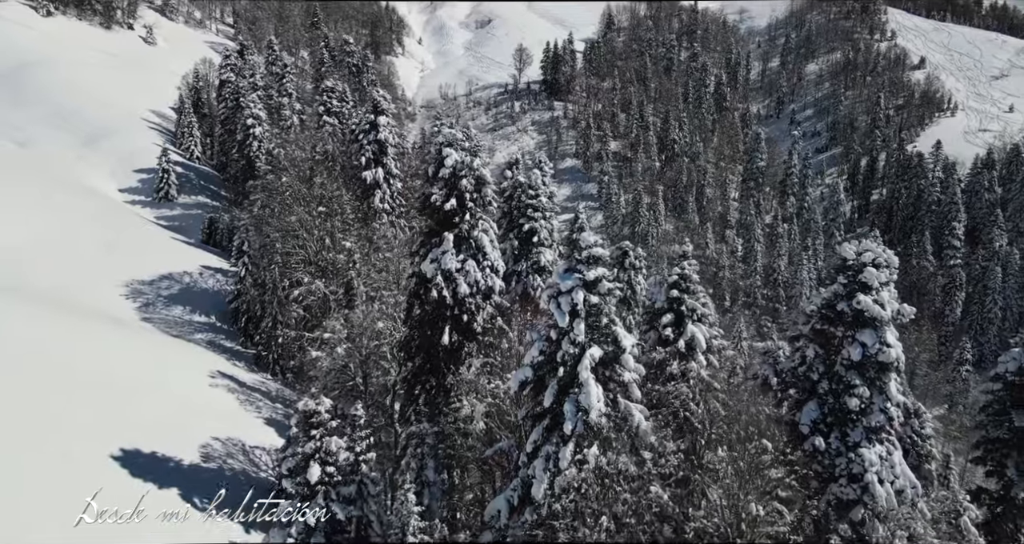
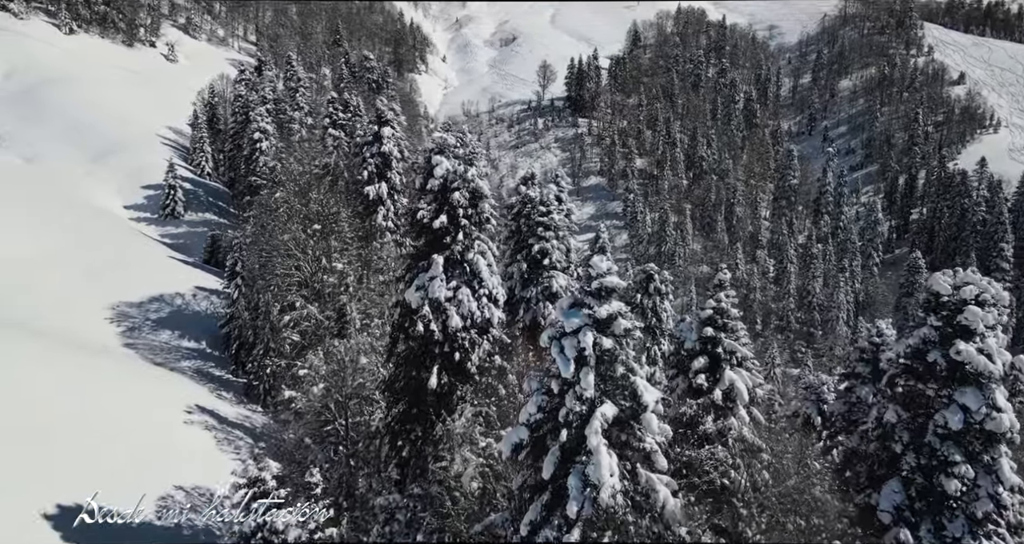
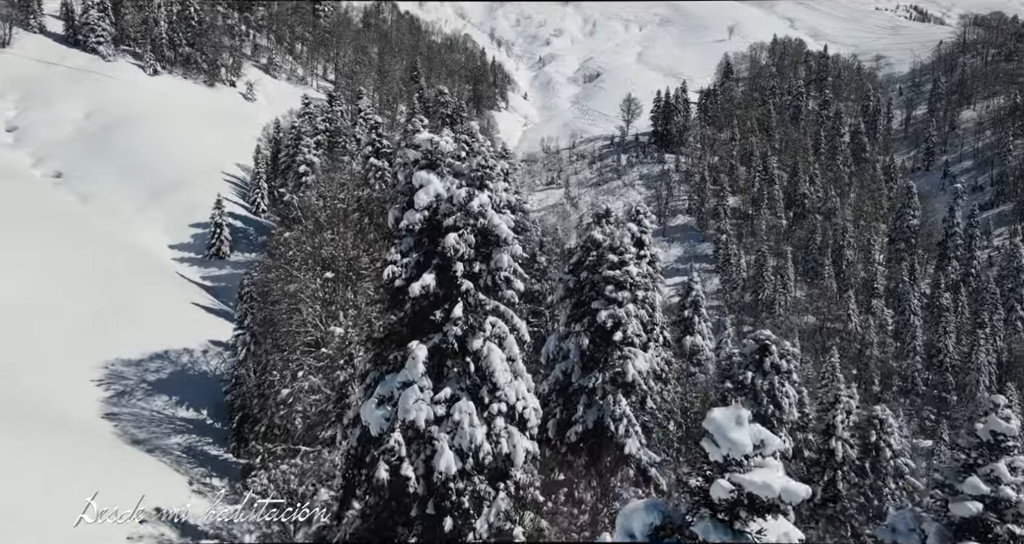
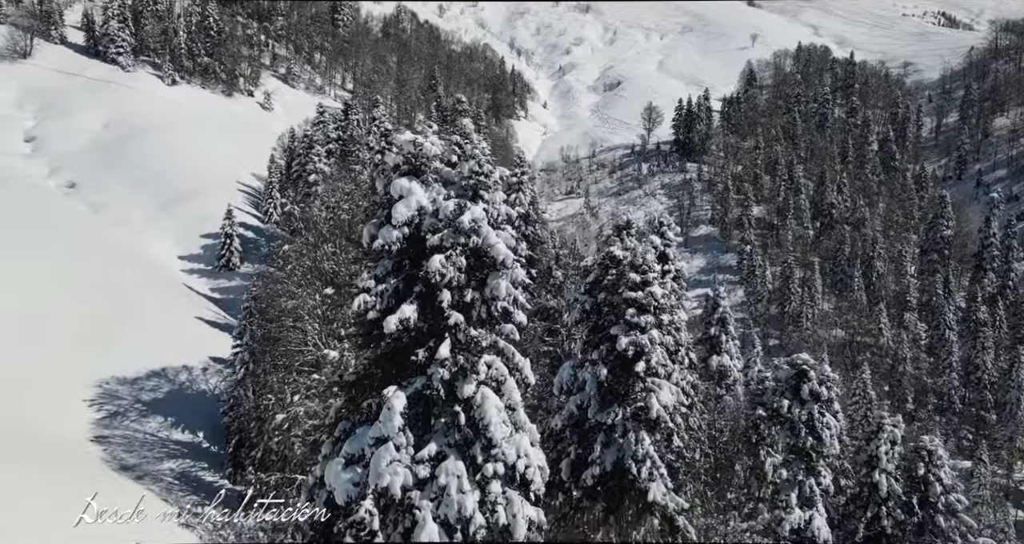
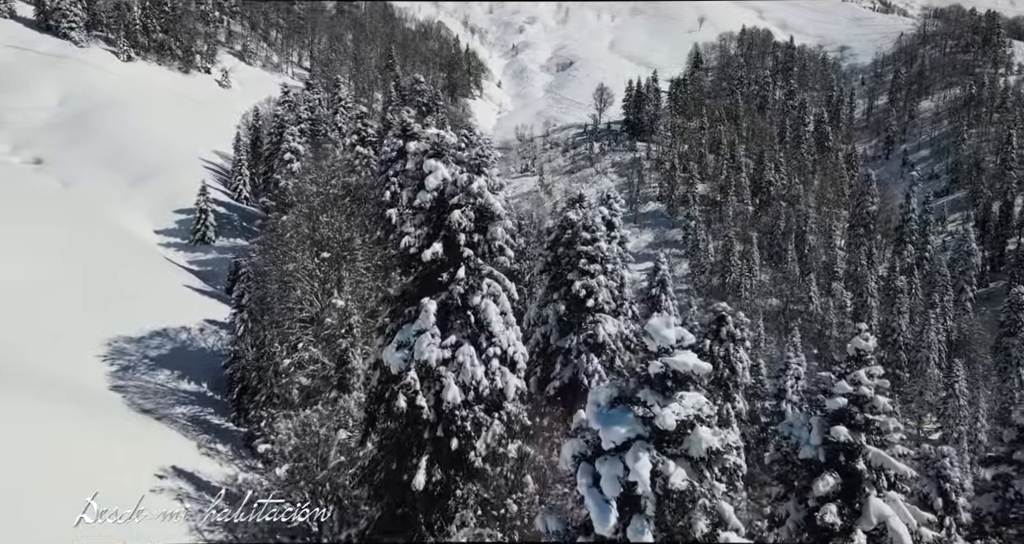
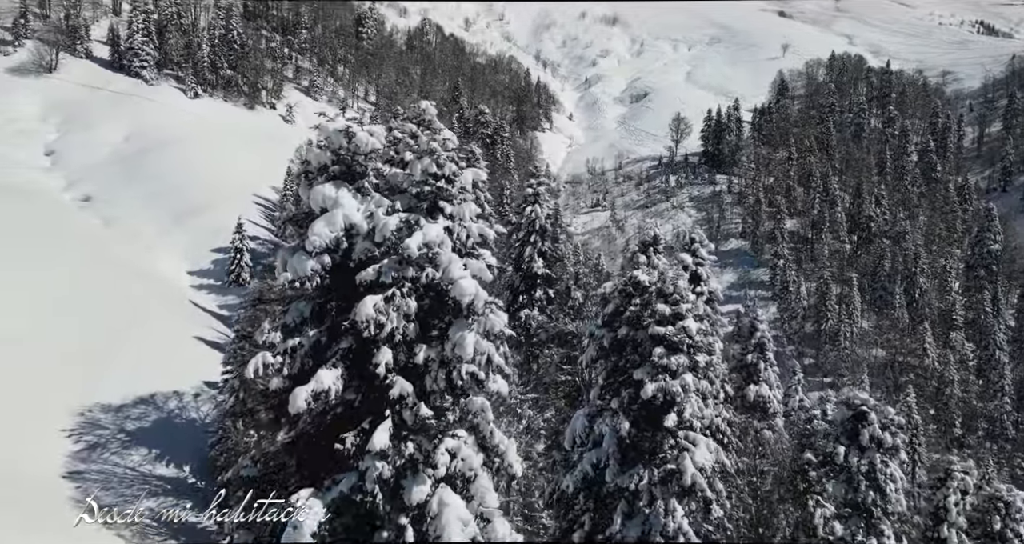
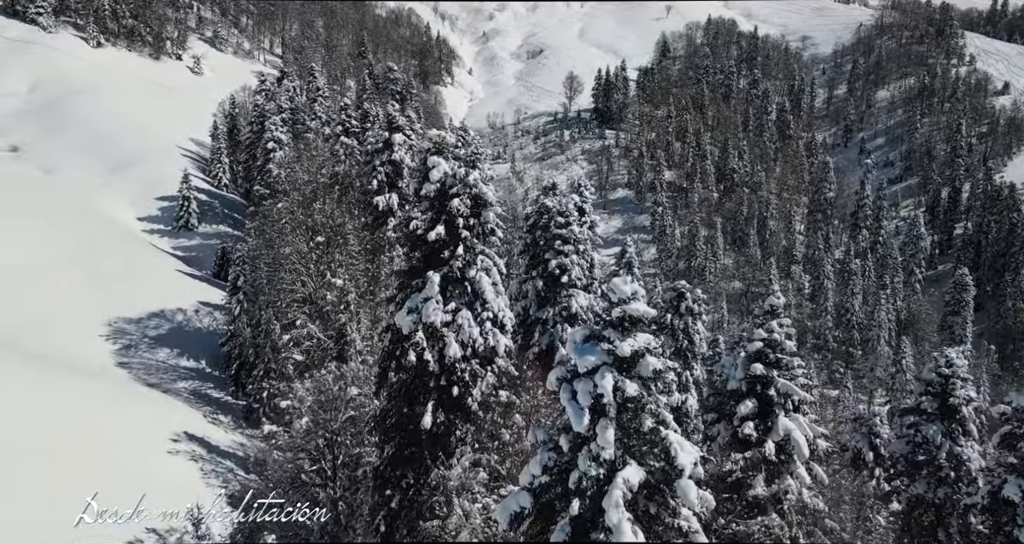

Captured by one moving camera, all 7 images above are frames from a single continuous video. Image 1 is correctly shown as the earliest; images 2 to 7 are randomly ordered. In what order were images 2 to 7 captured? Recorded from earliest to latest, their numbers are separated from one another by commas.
2, 7, 5, 3, 4, 6
